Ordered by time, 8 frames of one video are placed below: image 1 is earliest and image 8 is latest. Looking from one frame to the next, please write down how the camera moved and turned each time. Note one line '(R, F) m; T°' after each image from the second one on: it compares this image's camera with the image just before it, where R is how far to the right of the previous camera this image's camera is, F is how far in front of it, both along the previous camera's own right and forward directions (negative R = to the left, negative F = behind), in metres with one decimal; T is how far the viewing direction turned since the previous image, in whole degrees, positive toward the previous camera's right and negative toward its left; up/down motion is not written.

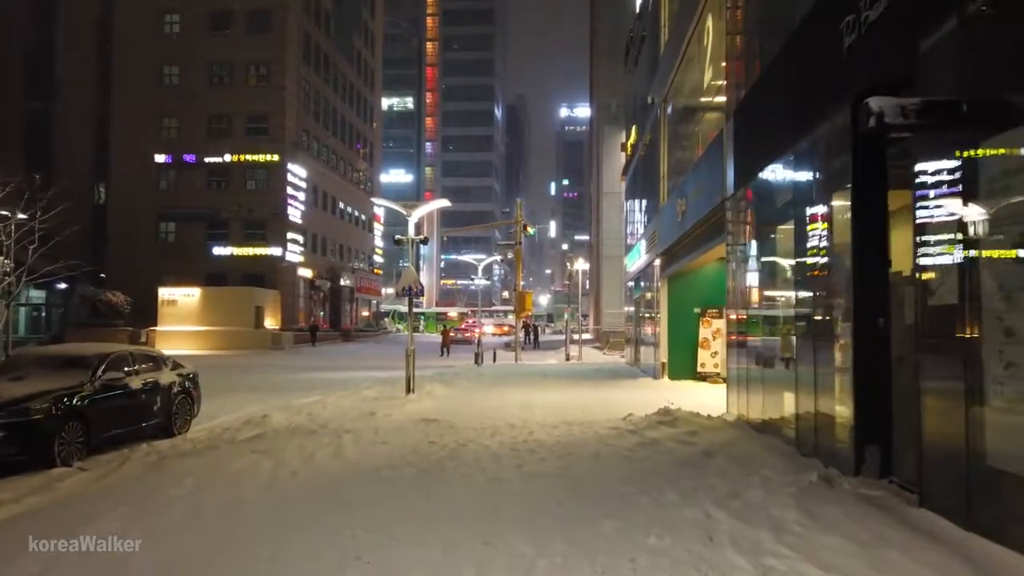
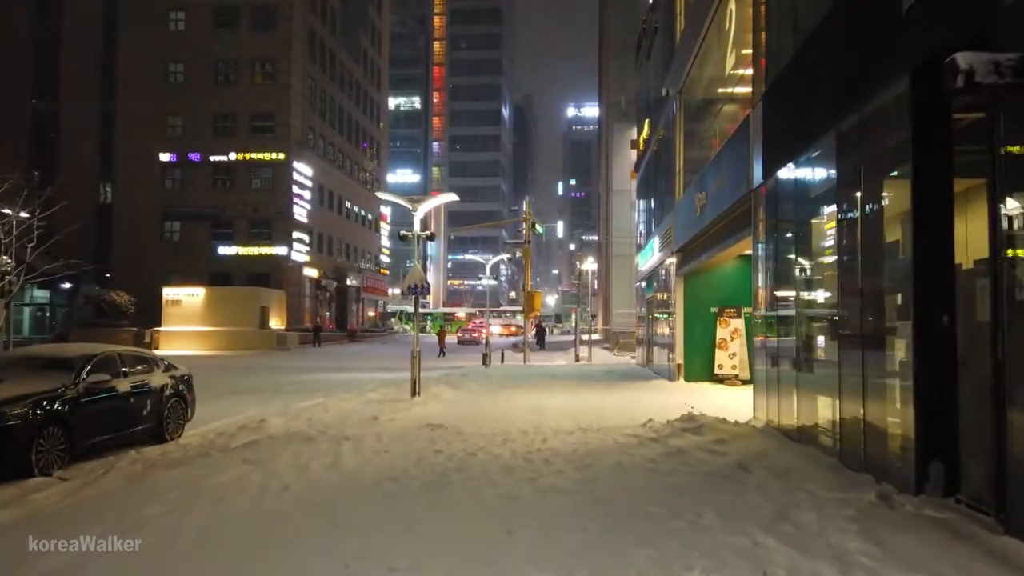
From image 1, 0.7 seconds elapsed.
(-0.1, +0.8) m; -1°
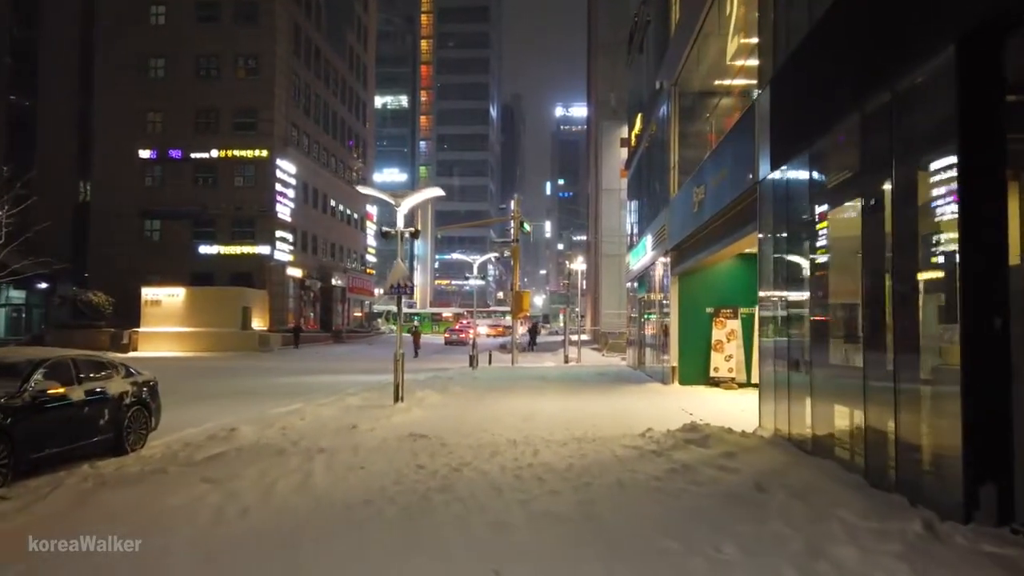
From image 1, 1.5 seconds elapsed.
(0.0, +0.8) m; +1°
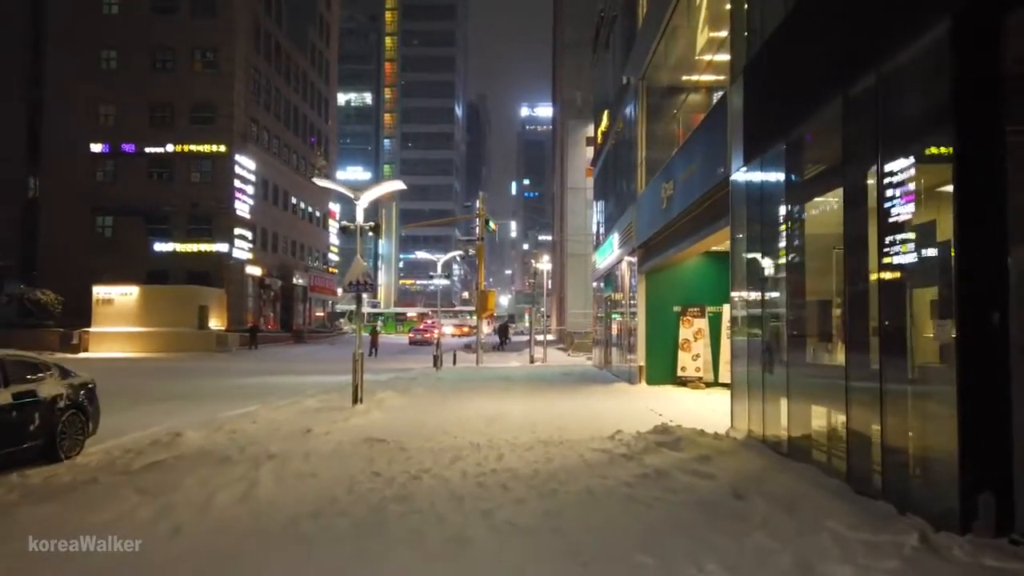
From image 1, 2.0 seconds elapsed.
(0.0, +0.5) m; +3°
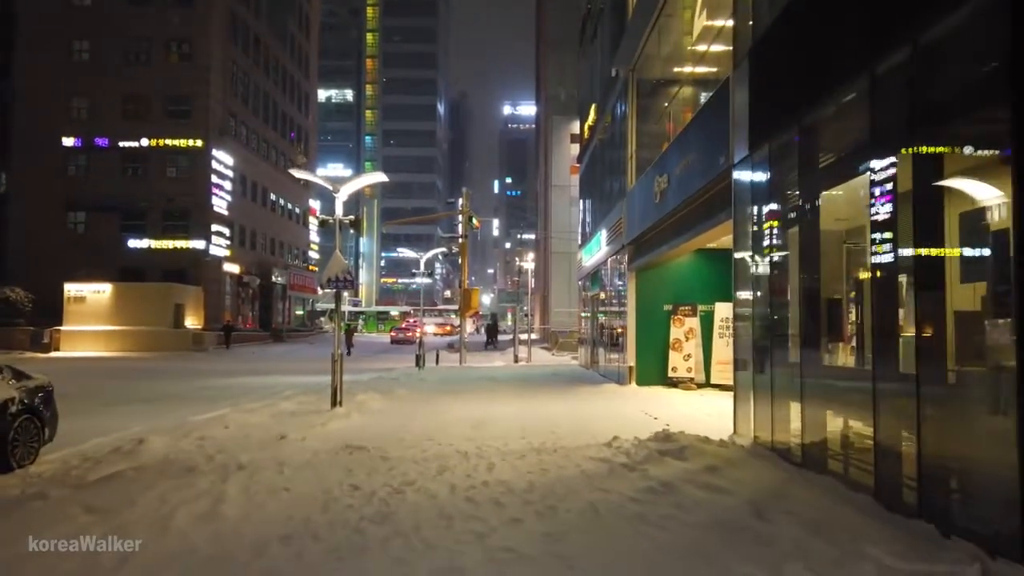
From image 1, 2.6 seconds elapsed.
(-0.1, +0.7) m; +1°
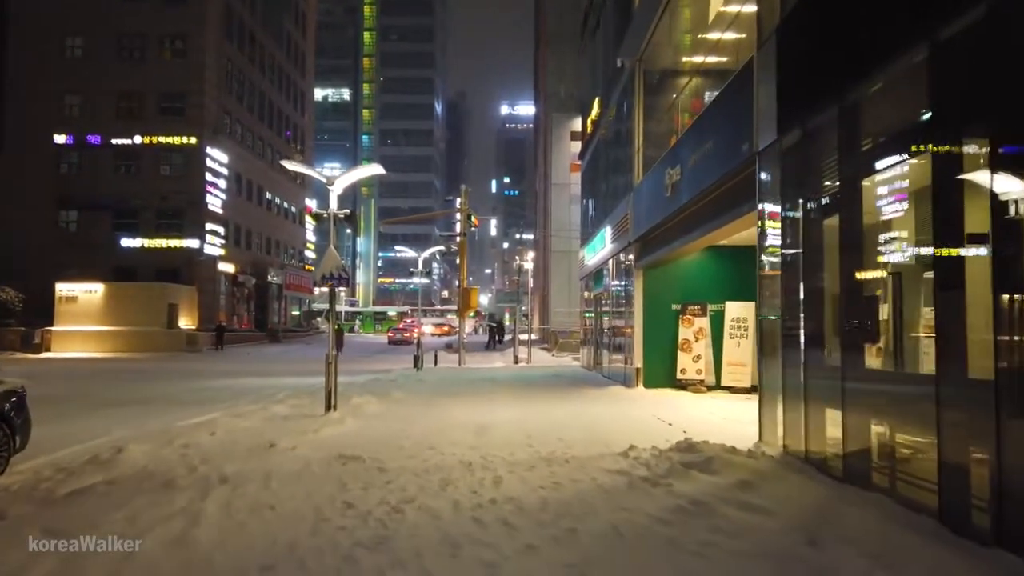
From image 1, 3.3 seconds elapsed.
(-0.1, +0.7) m; 0°
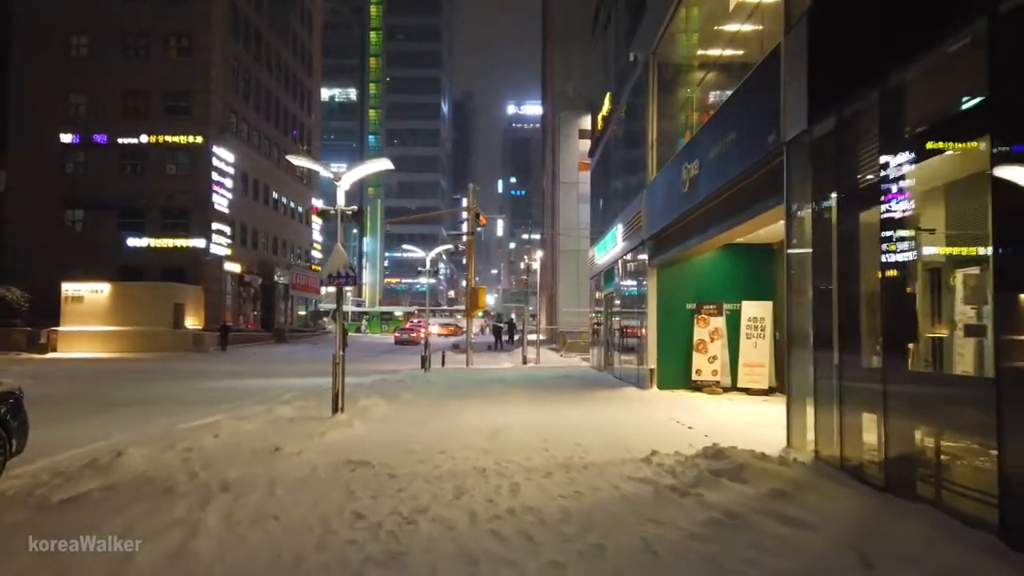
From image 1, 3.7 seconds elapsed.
(-0.1, +0.4) m; 0°
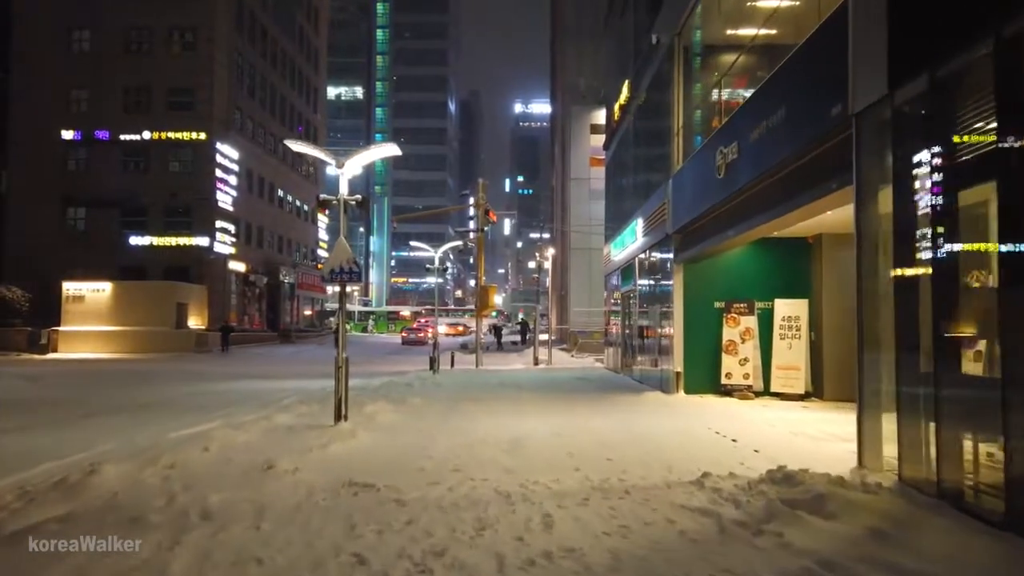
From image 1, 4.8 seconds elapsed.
(-0.2, +1.2) m; -1°
